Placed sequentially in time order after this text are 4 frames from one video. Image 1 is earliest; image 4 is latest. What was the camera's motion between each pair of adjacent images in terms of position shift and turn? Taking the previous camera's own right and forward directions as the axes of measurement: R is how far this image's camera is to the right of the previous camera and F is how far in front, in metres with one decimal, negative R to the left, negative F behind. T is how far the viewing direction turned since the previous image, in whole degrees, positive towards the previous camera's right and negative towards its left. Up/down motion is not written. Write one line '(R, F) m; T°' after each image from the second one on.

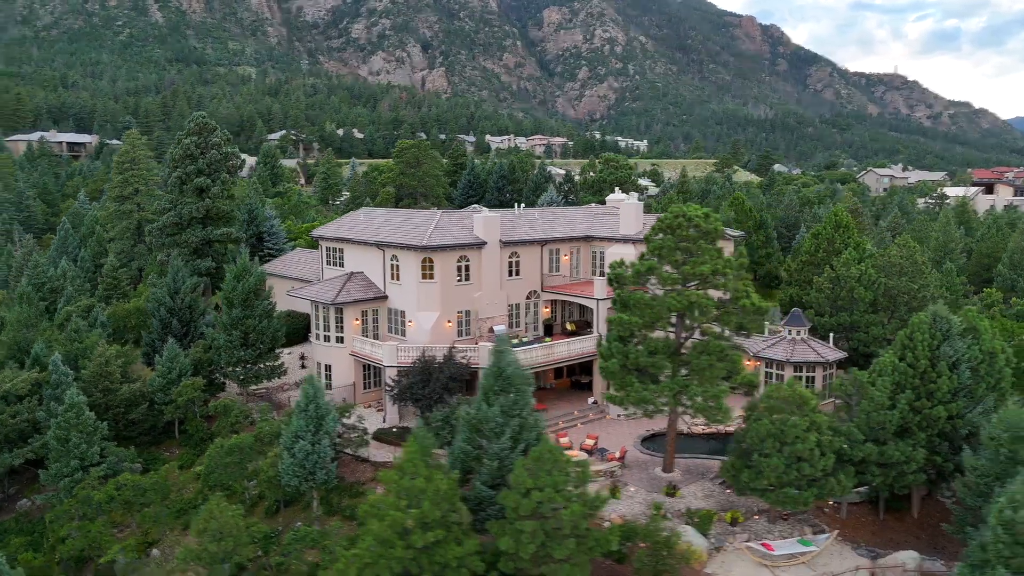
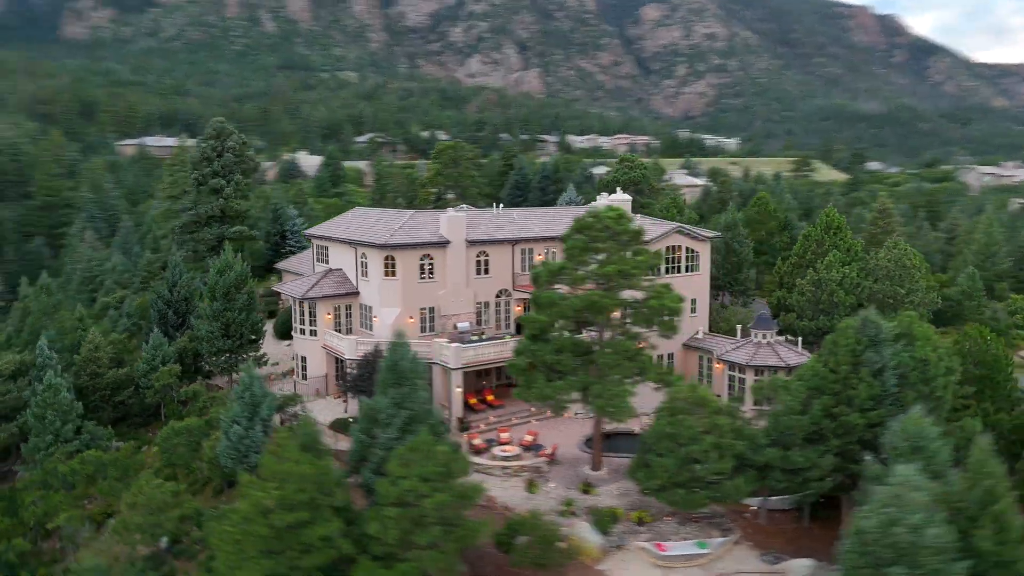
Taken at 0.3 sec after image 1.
(+5.0, -0.3) m; -6°
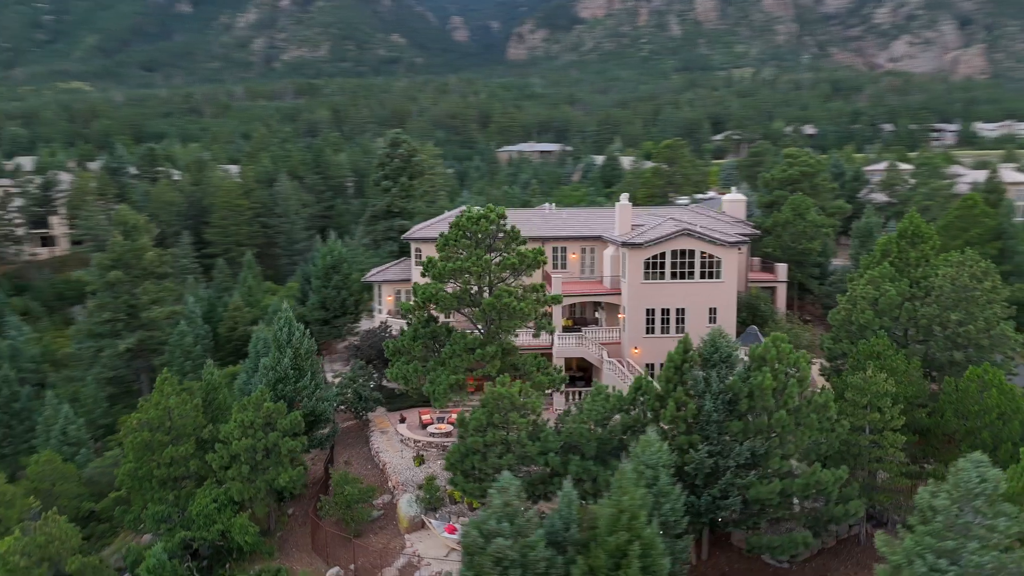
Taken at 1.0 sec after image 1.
(+14.4, +1.9) m; -27°
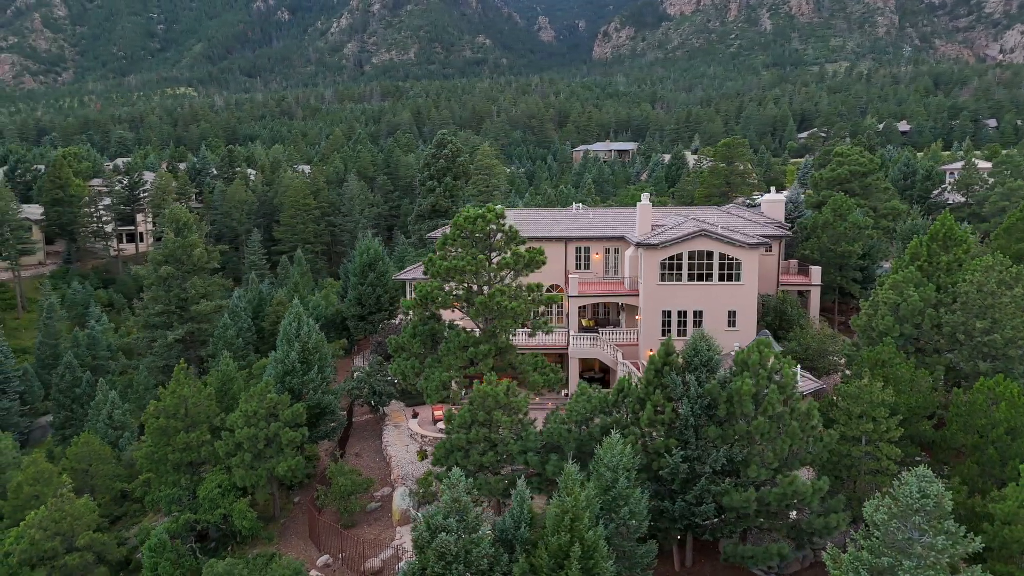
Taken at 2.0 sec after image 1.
(+2.4, 0.0) m; -6°
